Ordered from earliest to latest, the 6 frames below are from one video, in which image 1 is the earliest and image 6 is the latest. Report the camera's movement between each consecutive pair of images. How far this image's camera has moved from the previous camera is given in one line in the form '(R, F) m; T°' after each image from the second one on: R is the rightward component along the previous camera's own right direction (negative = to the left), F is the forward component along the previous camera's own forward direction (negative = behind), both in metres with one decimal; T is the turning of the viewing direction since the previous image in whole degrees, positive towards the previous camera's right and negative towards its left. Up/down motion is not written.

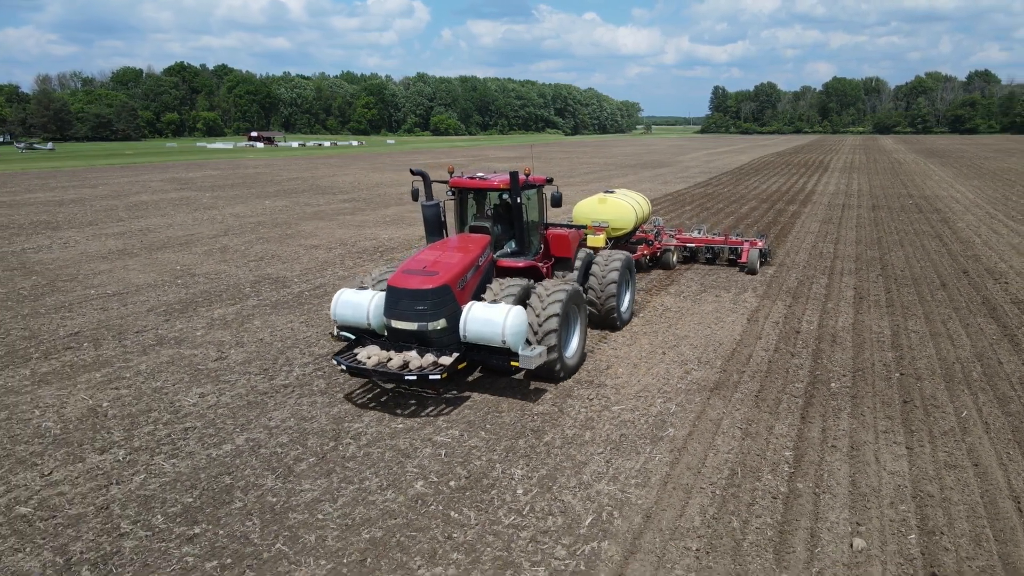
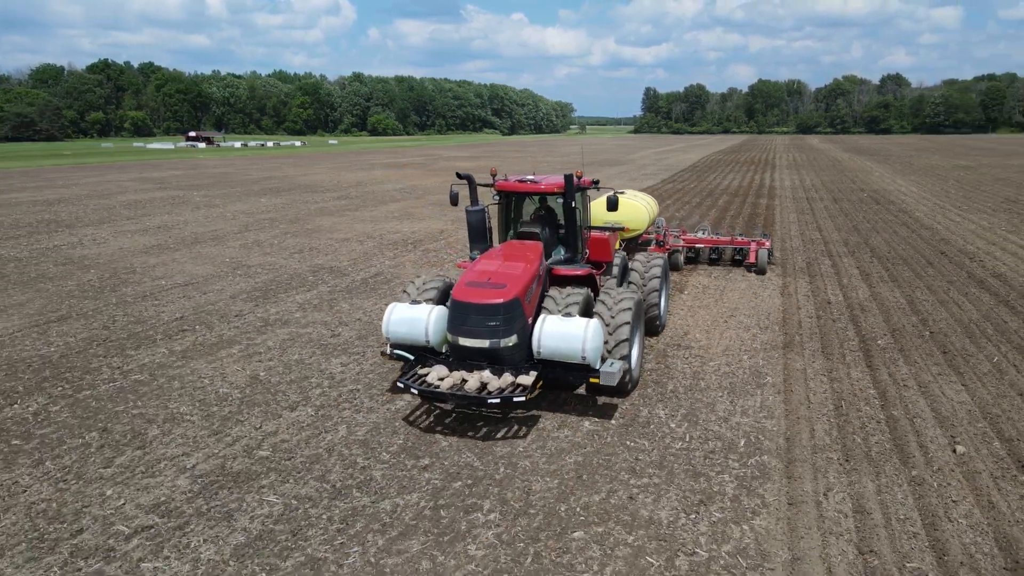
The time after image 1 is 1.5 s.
(-1.9, -0.9) m; +5°
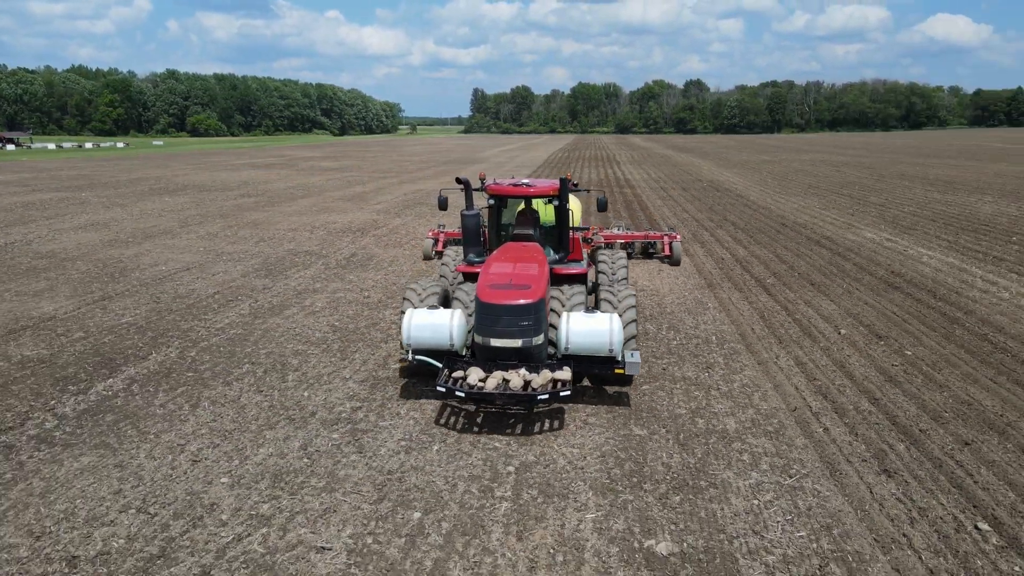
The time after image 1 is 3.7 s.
(-2.4, -2.1) m; +13°
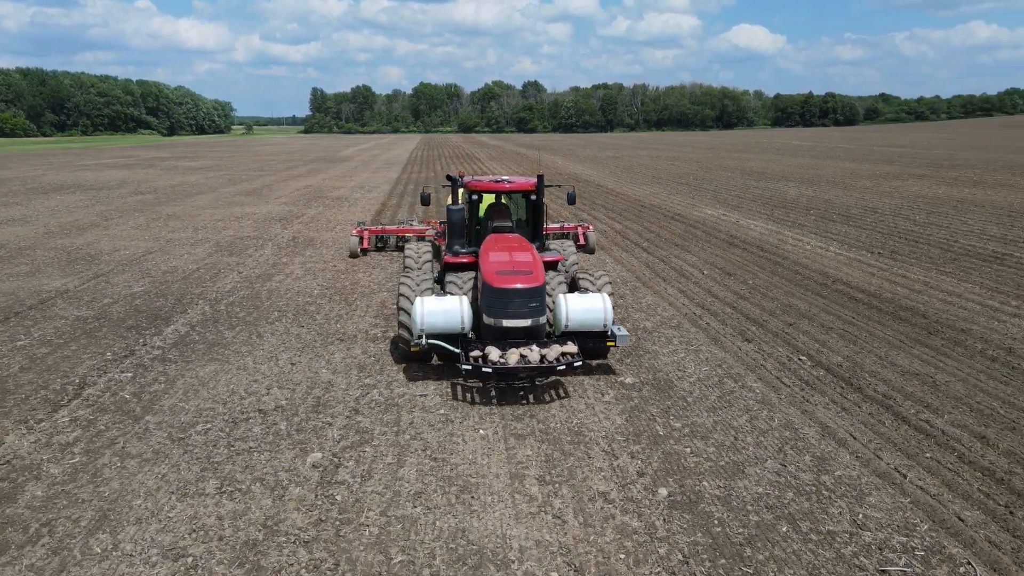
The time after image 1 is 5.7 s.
(-1.7, -2.5) m; +12°
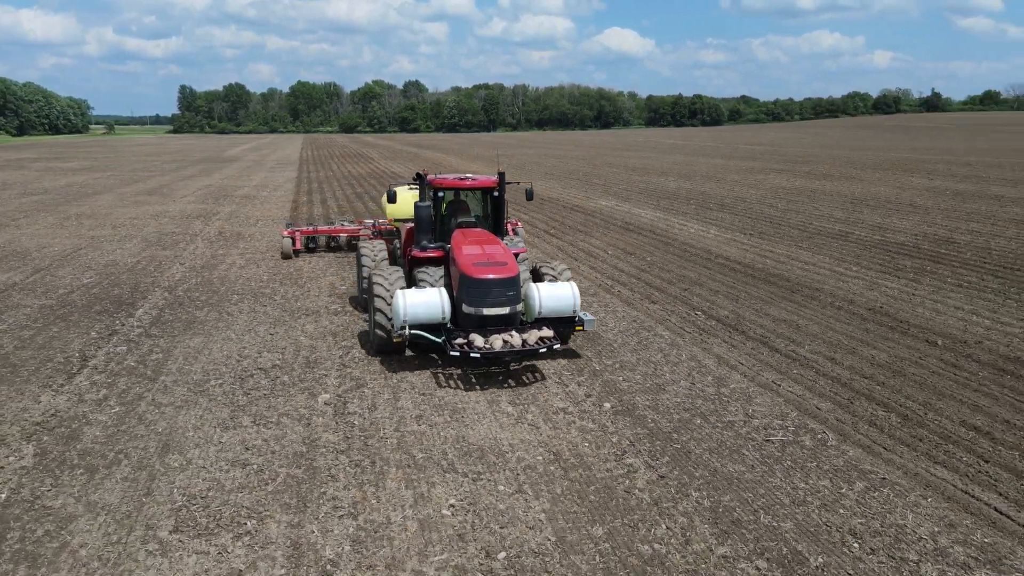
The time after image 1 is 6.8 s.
(-0.8, -1.4) m; +9°
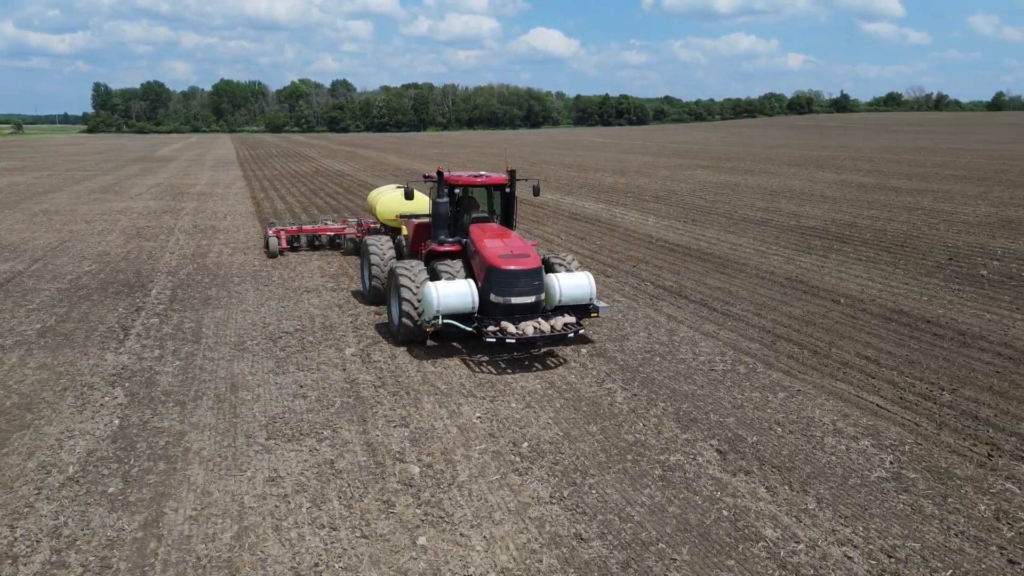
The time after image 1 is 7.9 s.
(-0.7, -1.5) m; +5°
